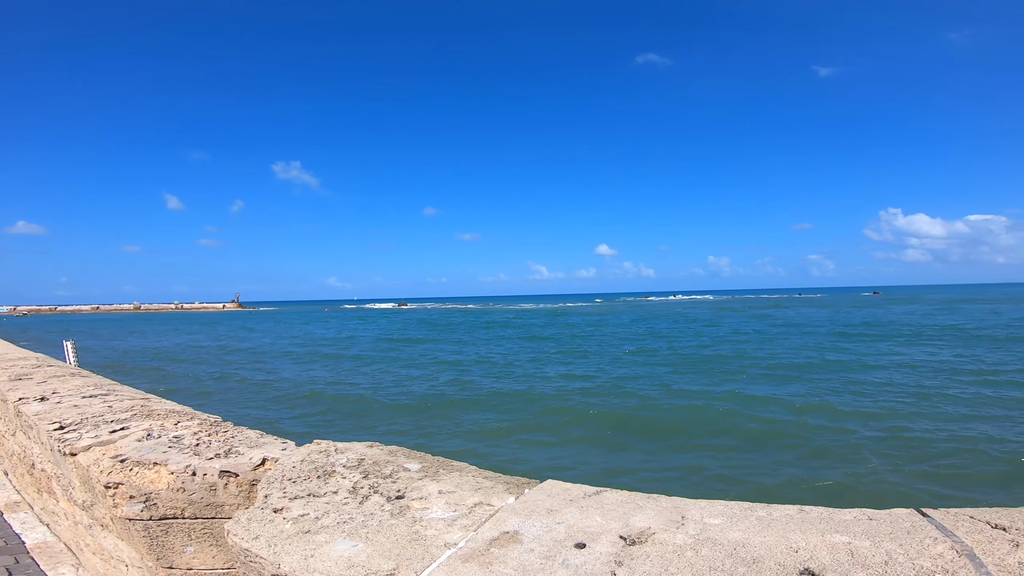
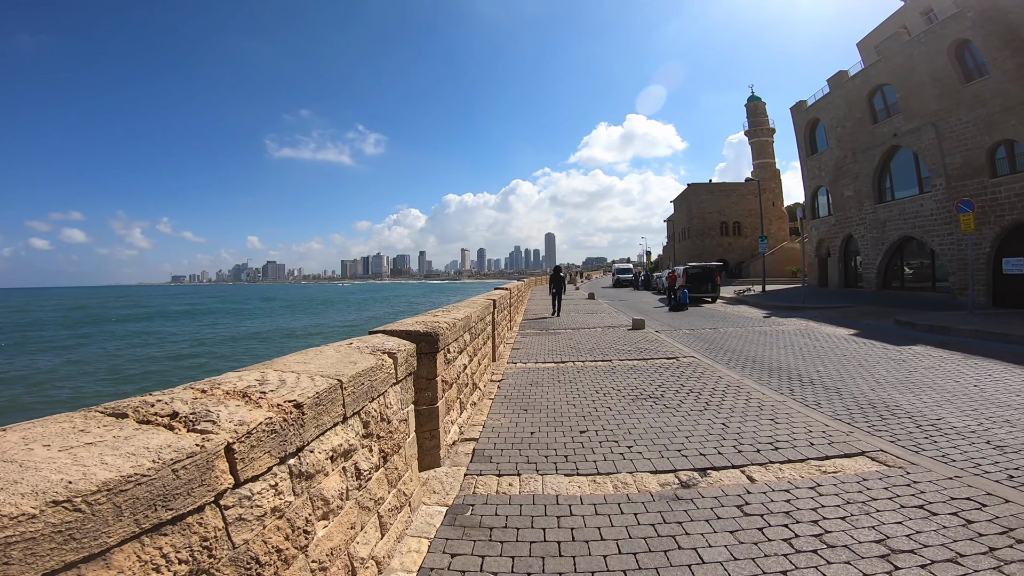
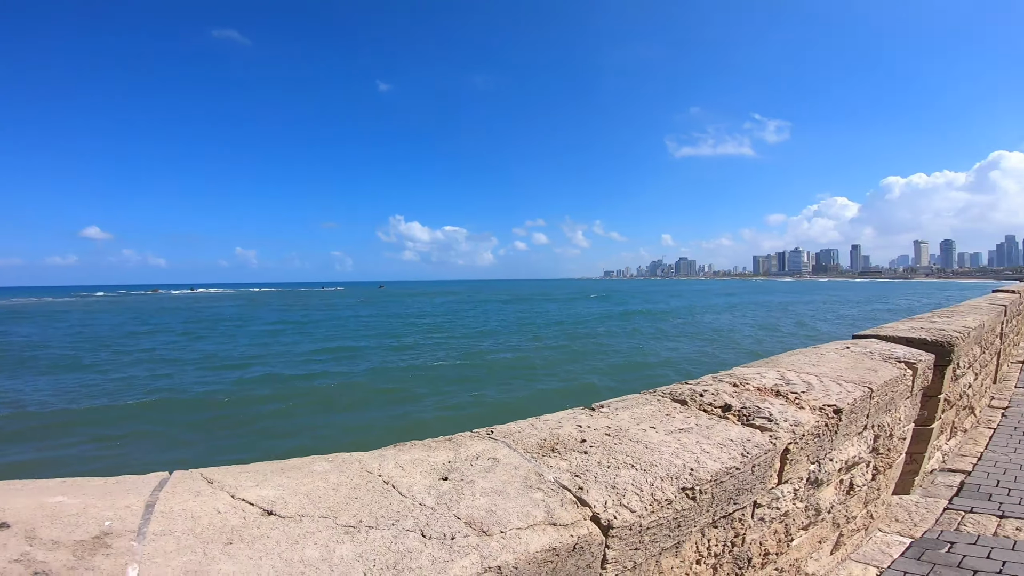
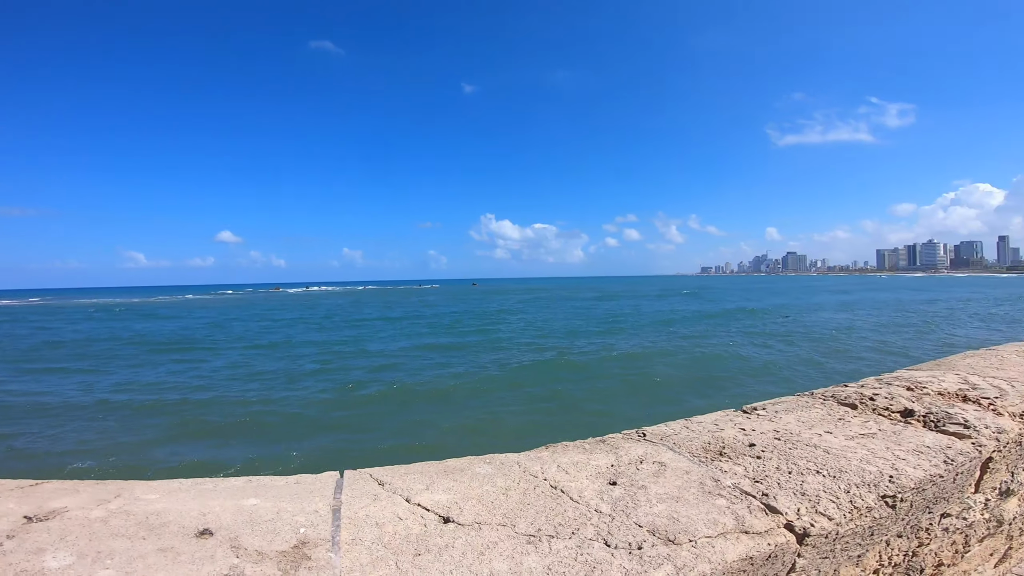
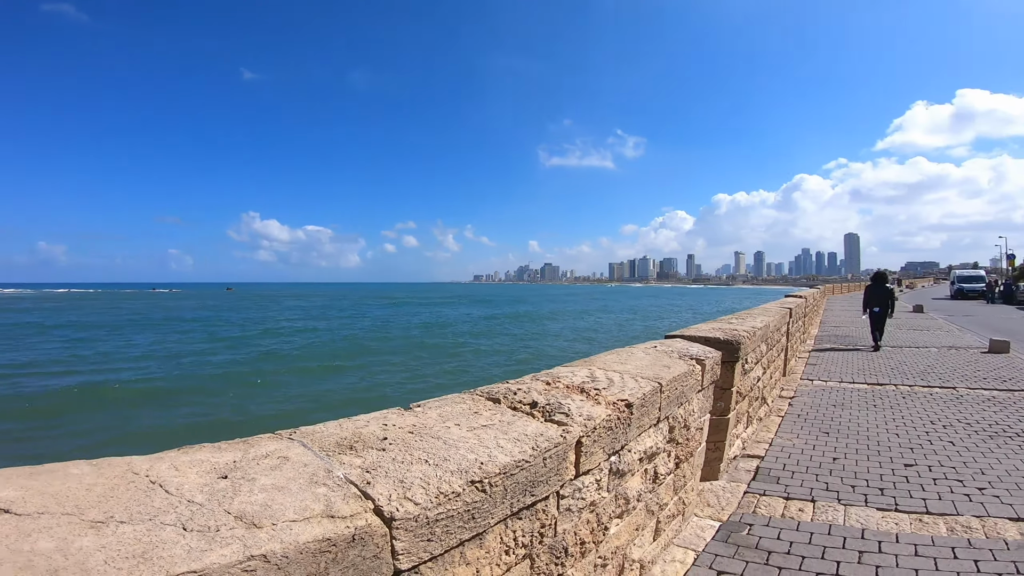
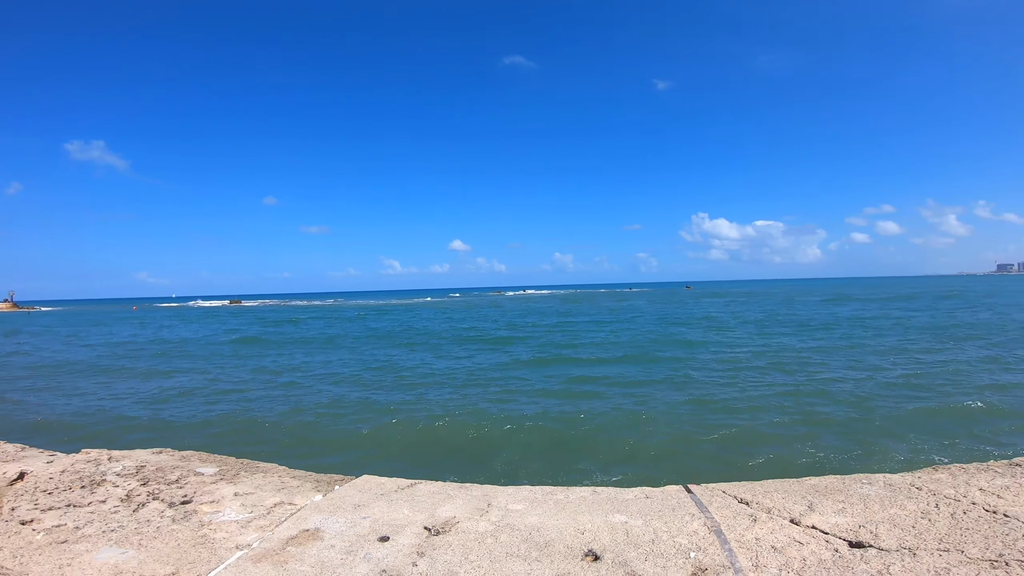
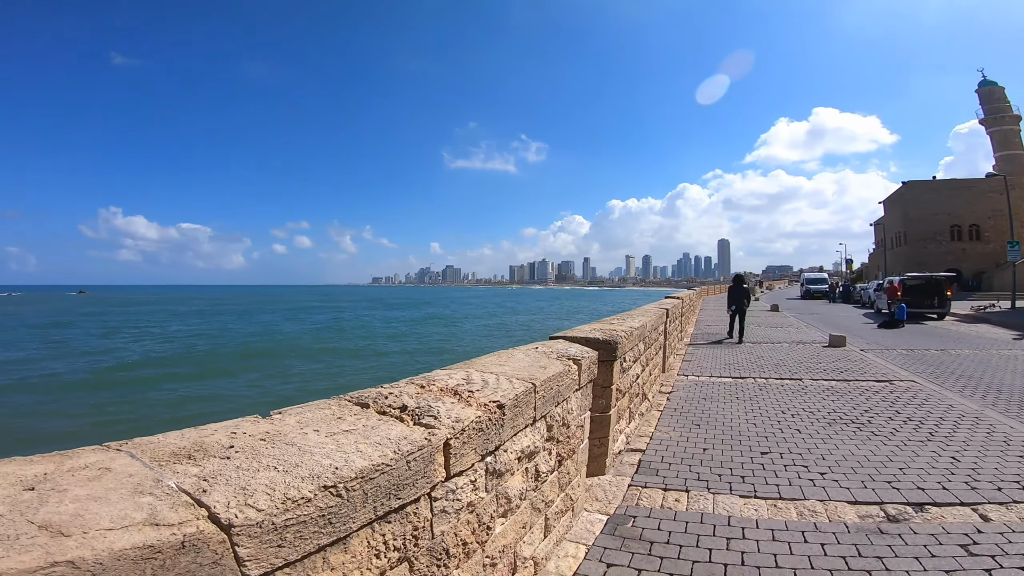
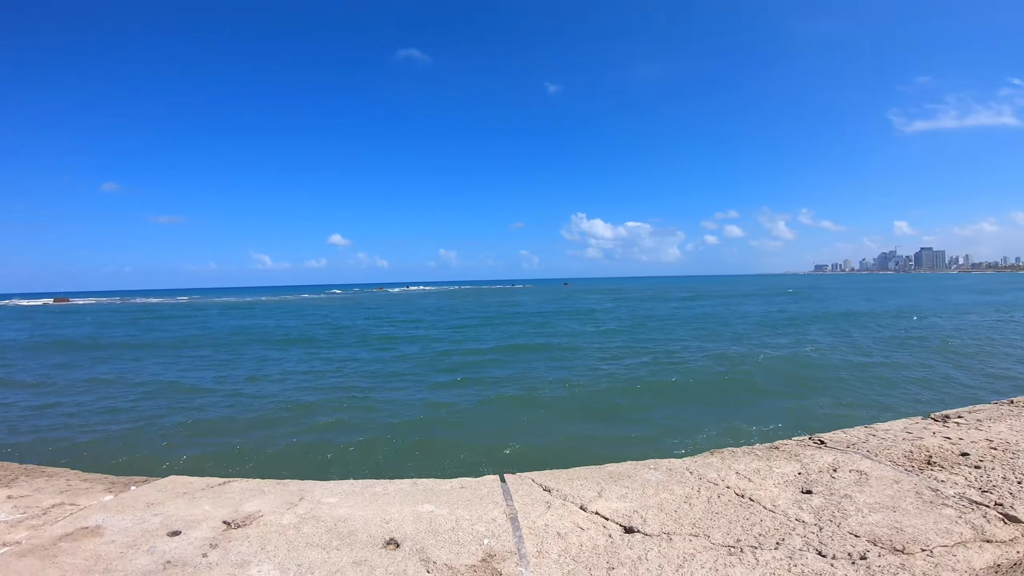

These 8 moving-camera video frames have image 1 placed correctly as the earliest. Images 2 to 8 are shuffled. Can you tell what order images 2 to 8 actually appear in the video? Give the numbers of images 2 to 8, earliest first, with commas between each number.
6, 8, 4, 3, 5, 7, 2
